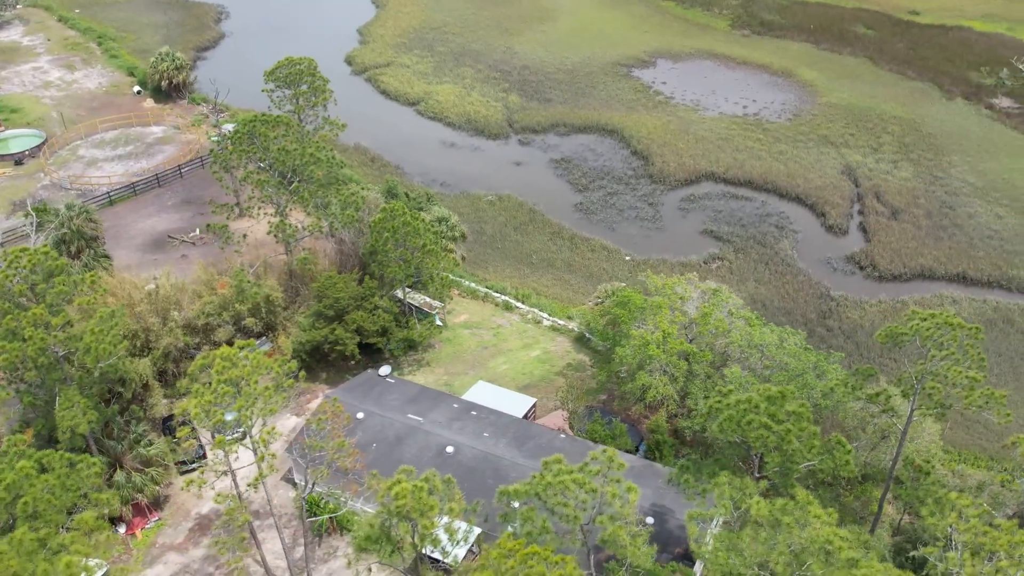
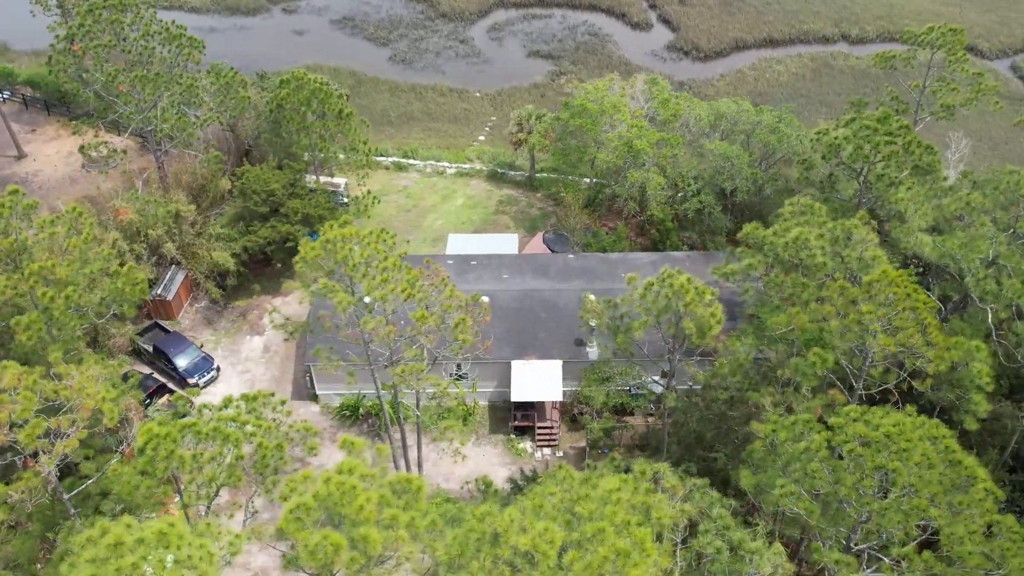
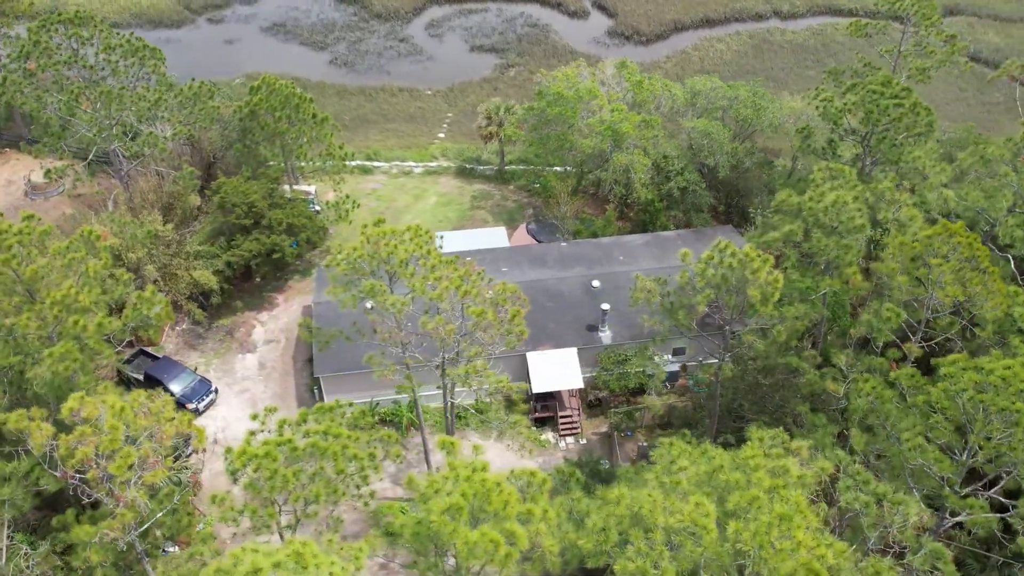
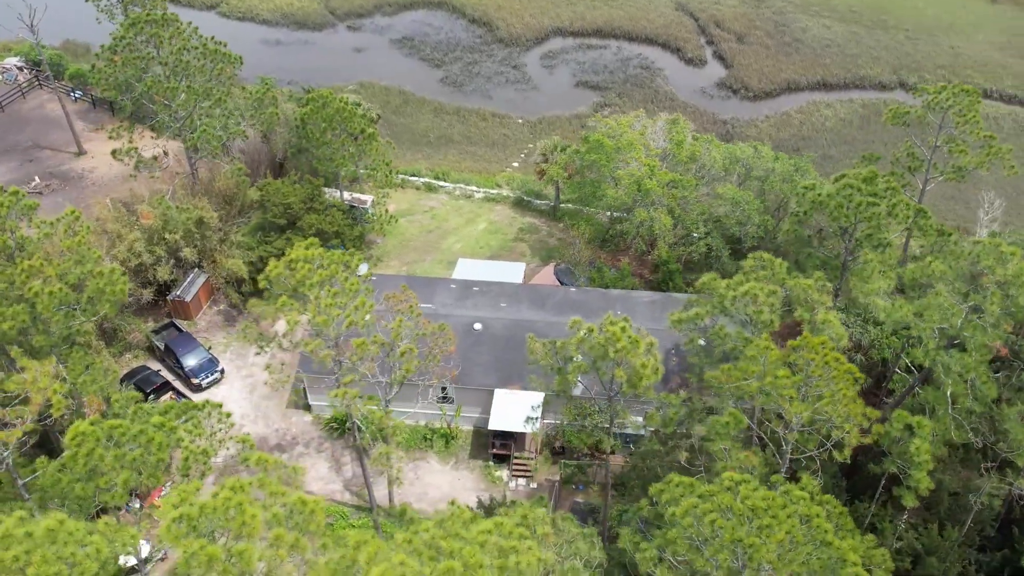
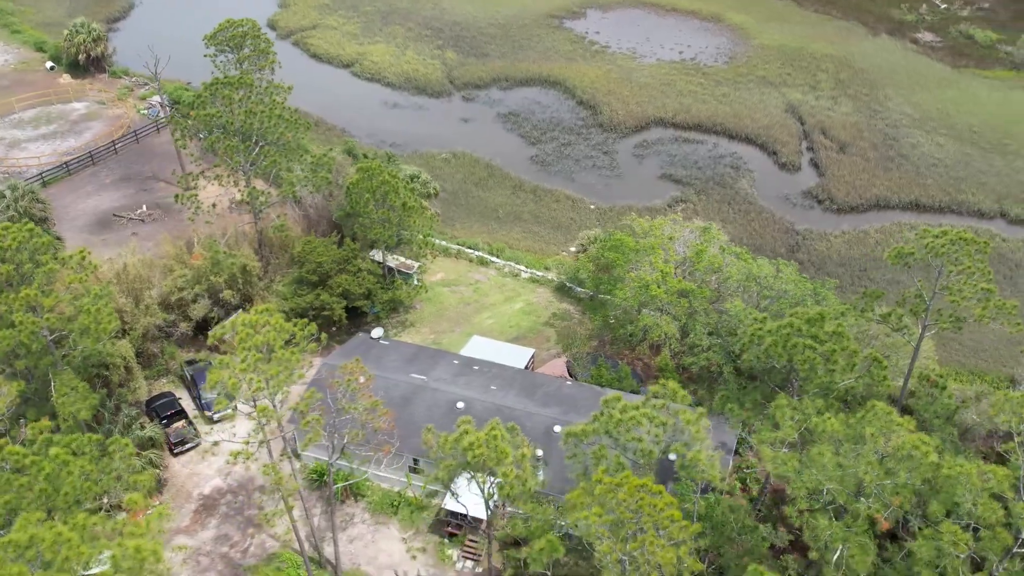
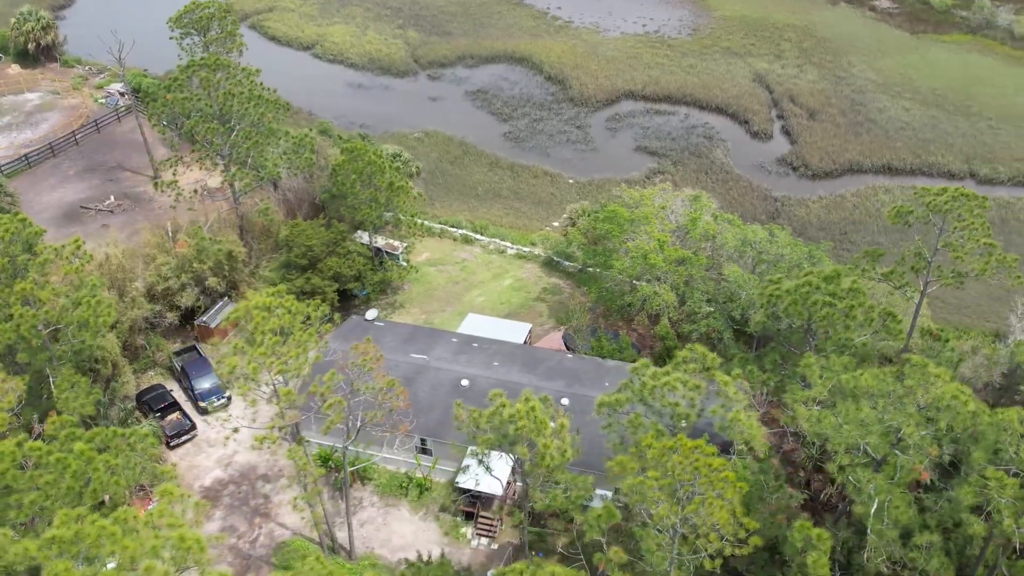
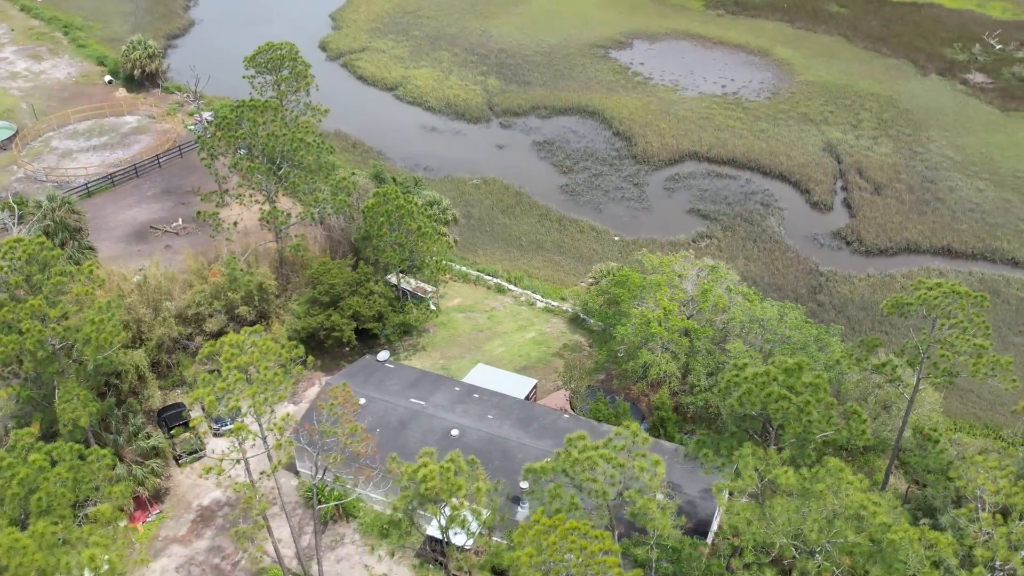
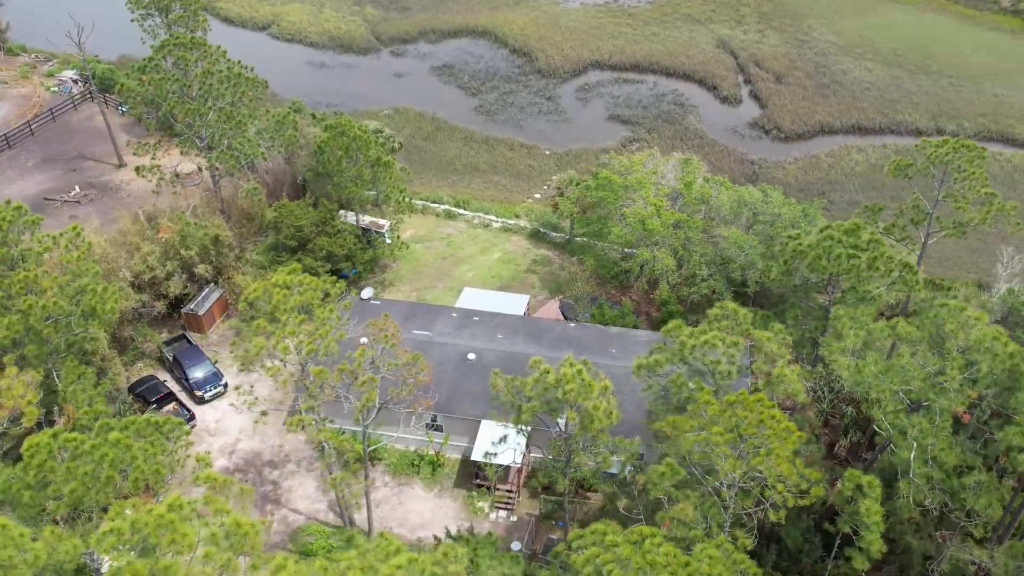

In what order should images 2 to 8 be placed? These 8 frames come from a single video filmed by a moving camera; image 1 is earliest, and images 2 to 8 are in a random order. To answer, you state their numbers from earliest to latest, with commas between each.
7, 5, 6, 8, 4, 2, 3
